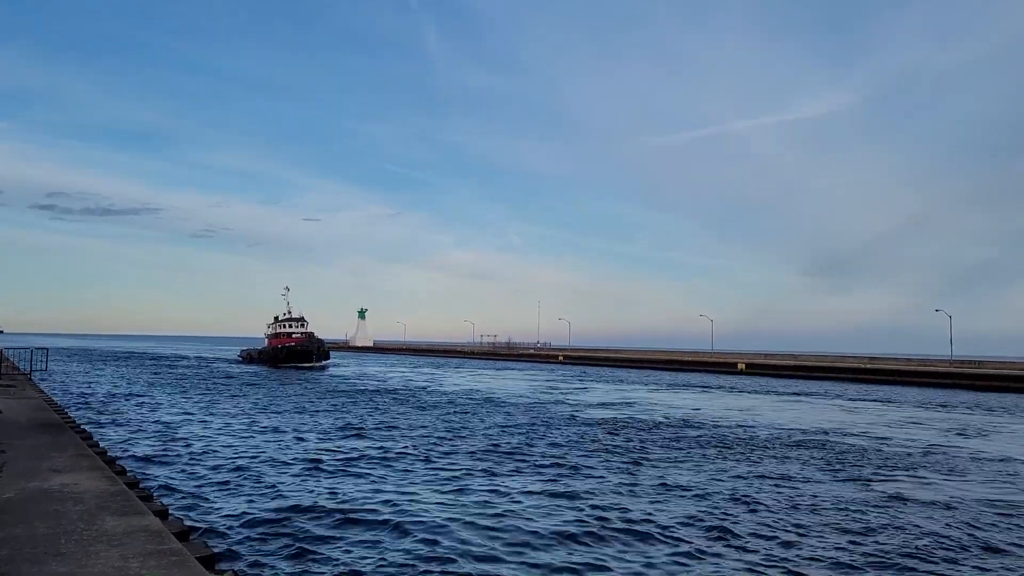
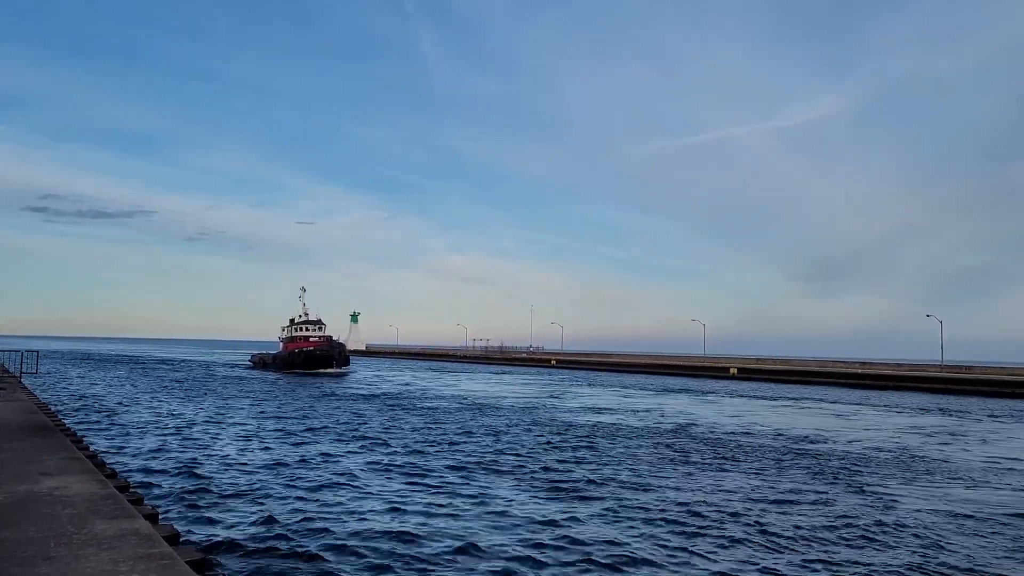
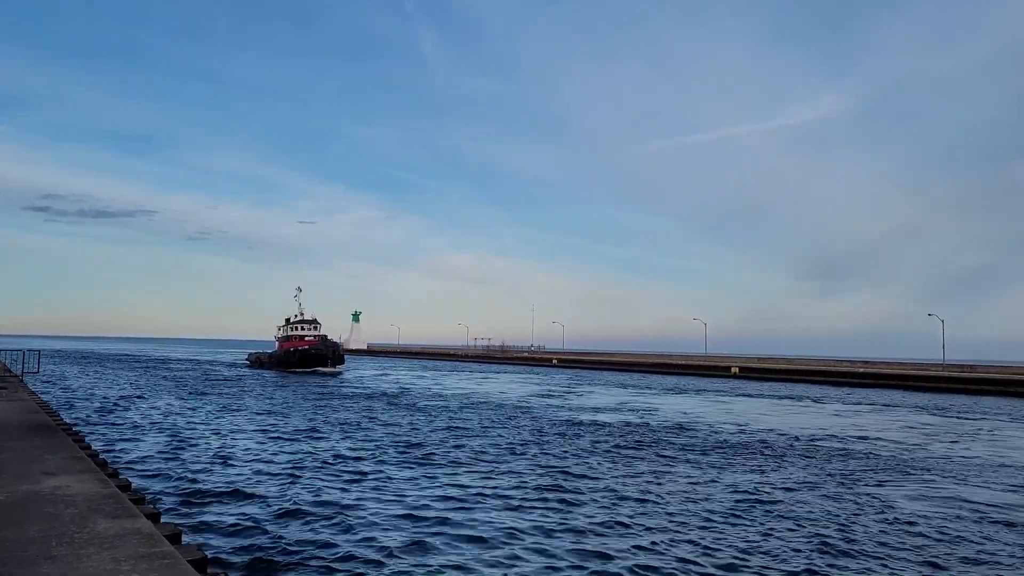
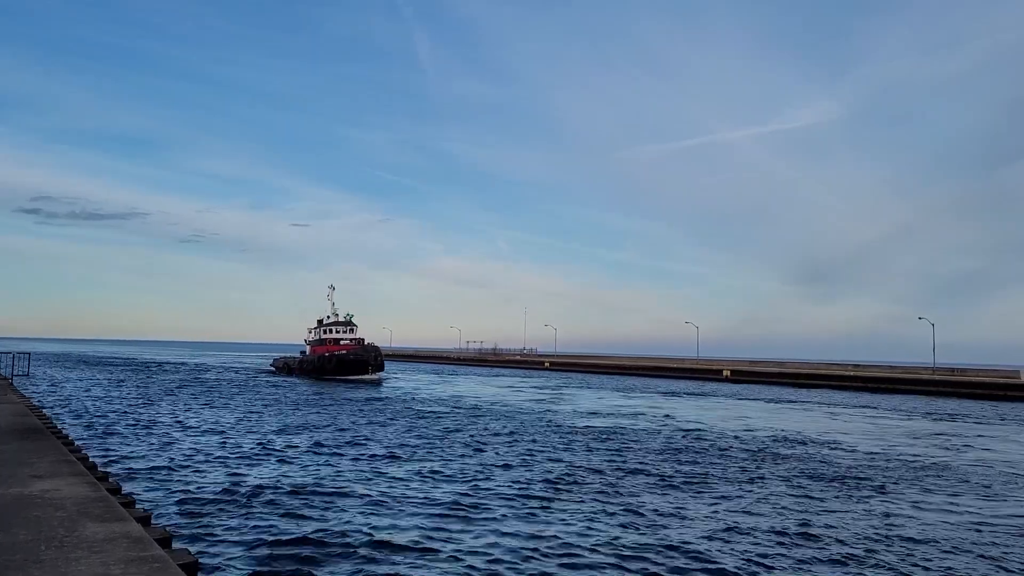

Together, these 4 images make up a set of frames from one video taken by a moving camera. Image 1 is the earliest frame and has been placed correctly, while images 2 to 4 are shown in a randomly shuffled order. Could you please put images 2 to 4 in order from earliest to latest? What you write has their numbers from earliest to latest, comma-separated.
3, 2, 4
